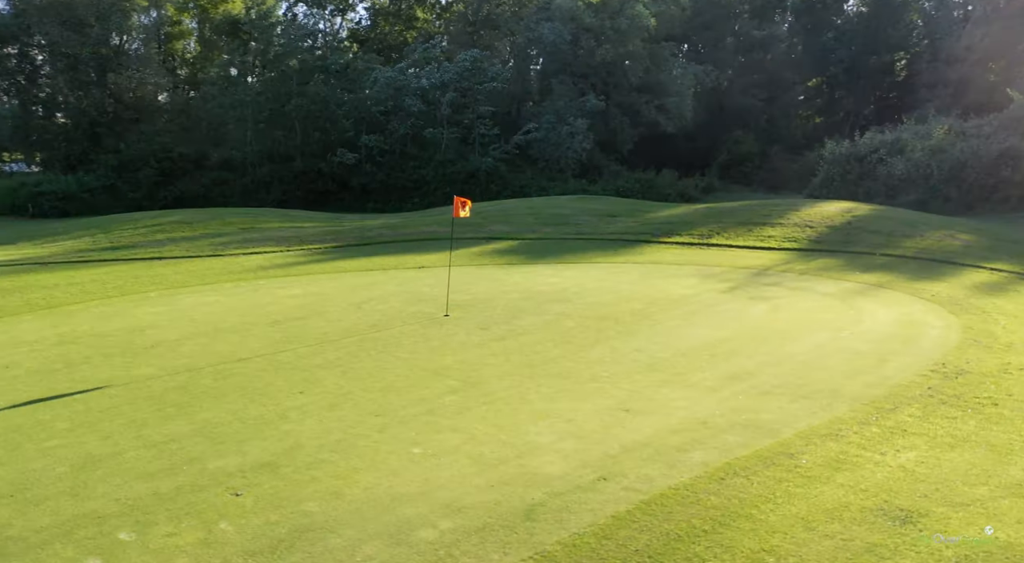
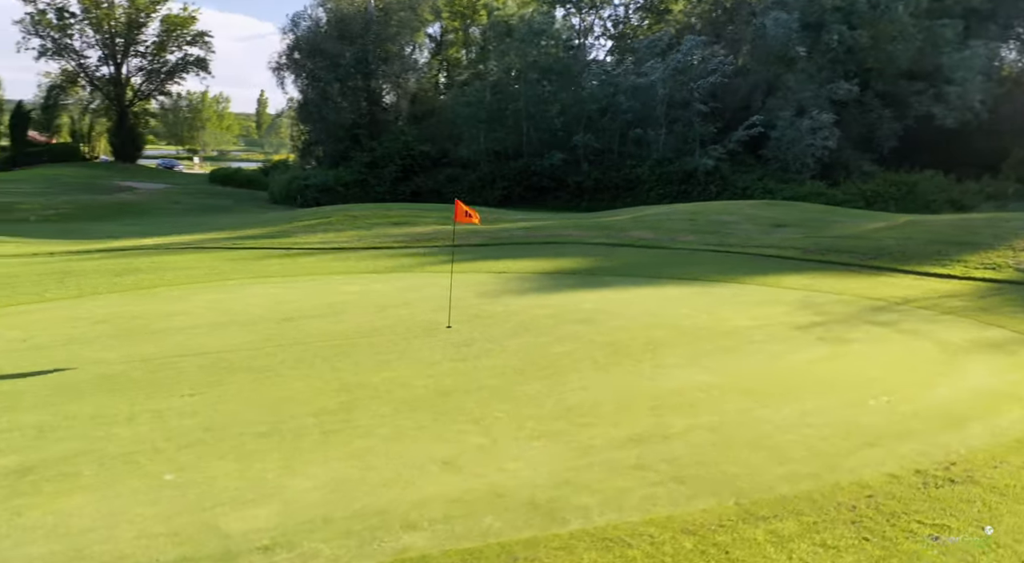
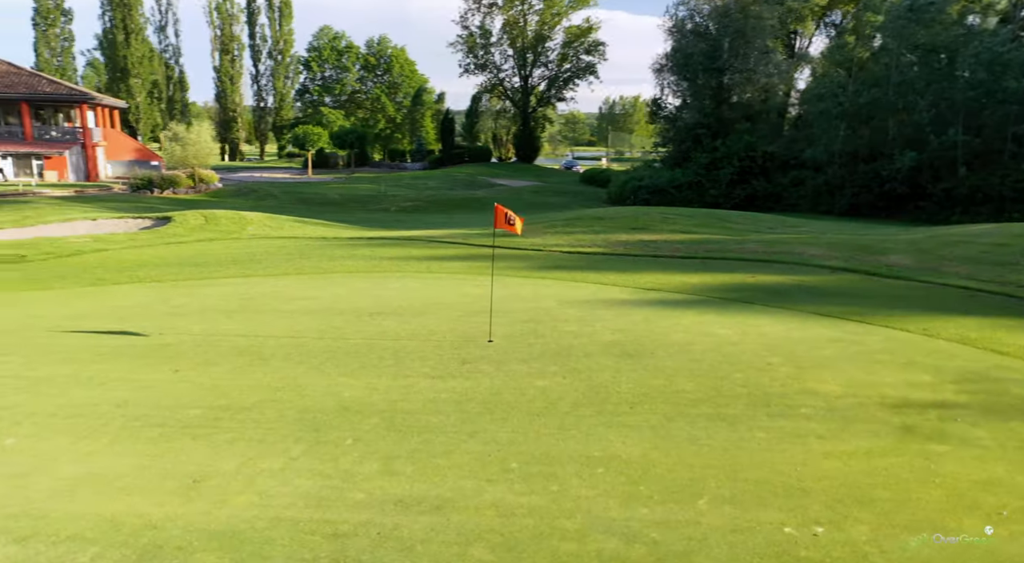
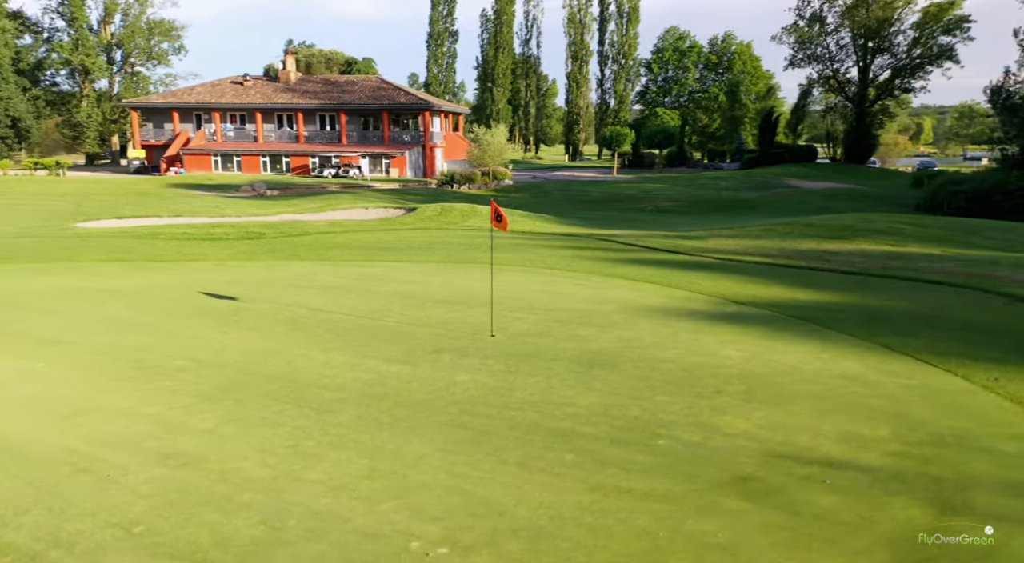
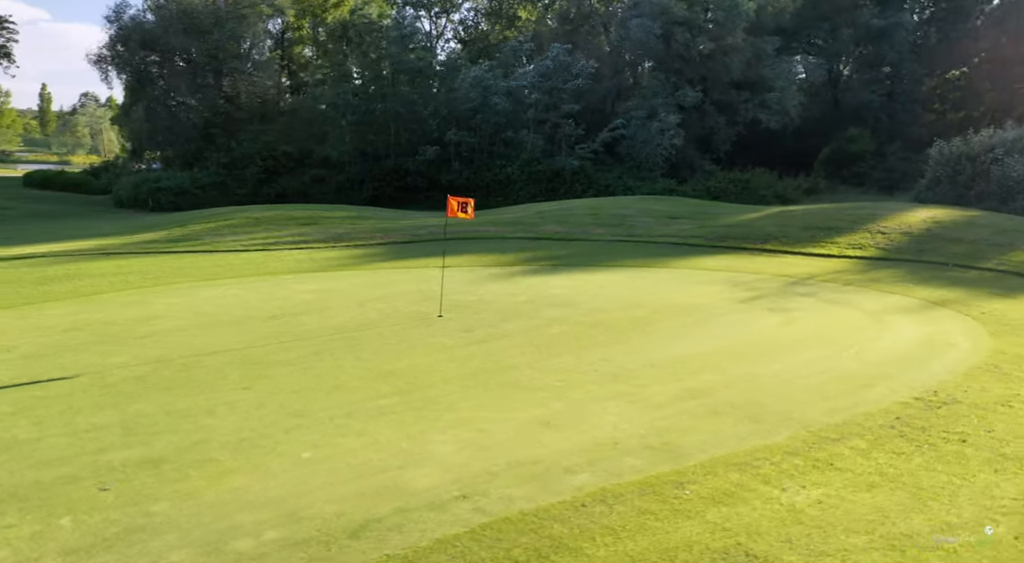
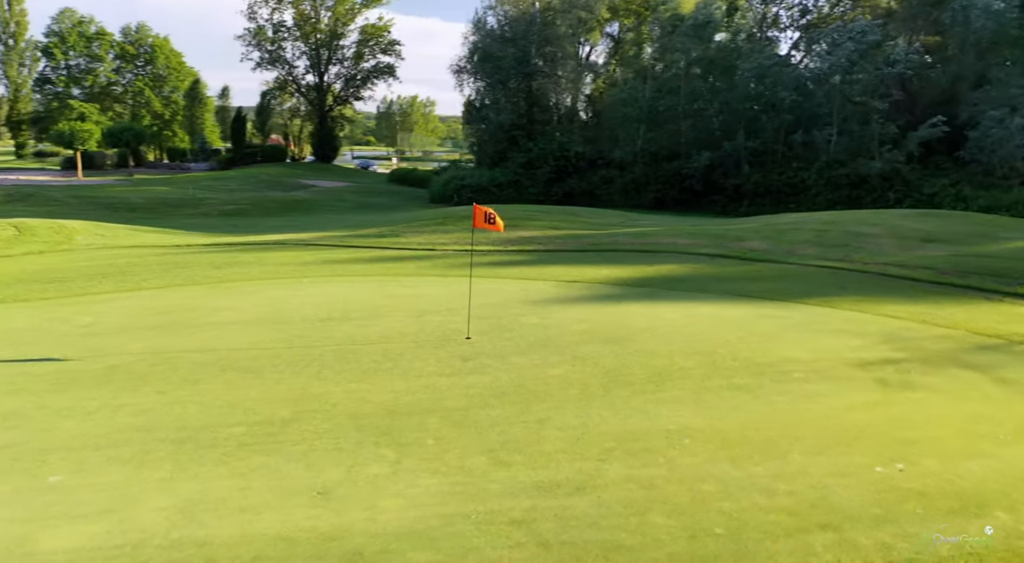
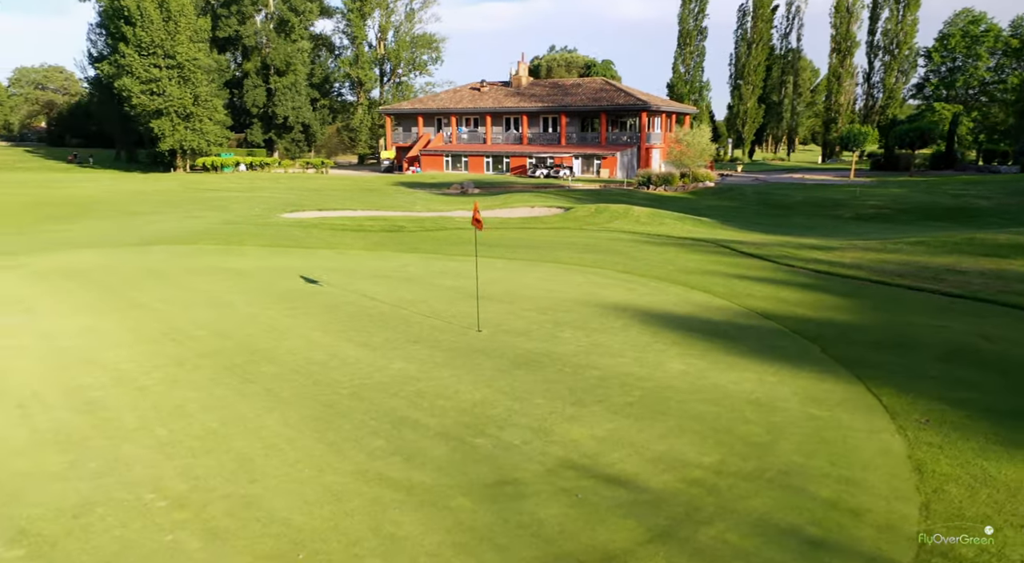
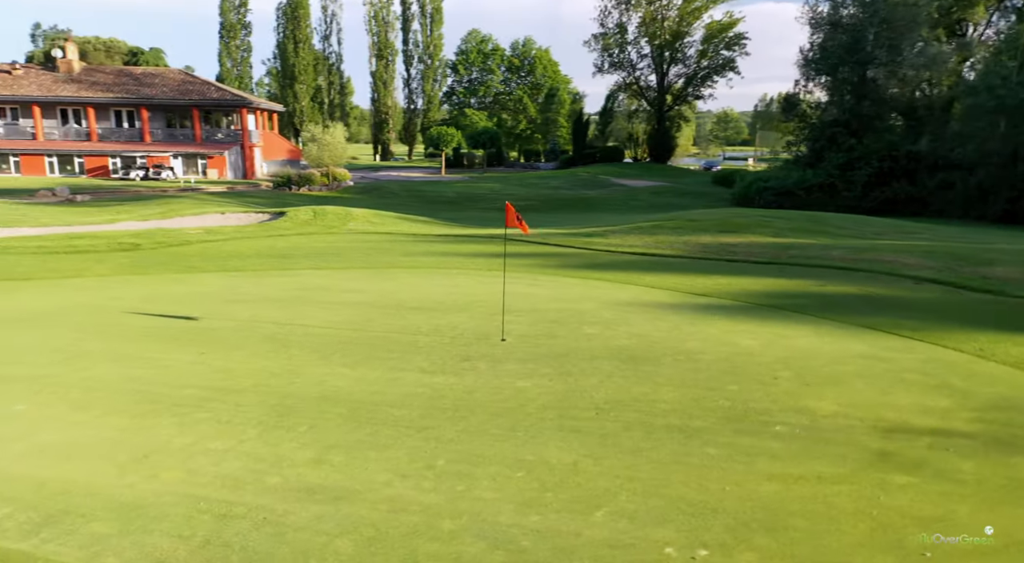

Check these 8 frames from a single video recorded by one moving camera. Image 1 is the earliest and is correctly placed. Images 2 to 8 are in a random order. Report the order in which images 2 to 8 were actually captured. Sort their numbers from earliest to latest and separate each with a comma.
5, 2, 6, 3, 8, 4, 7
